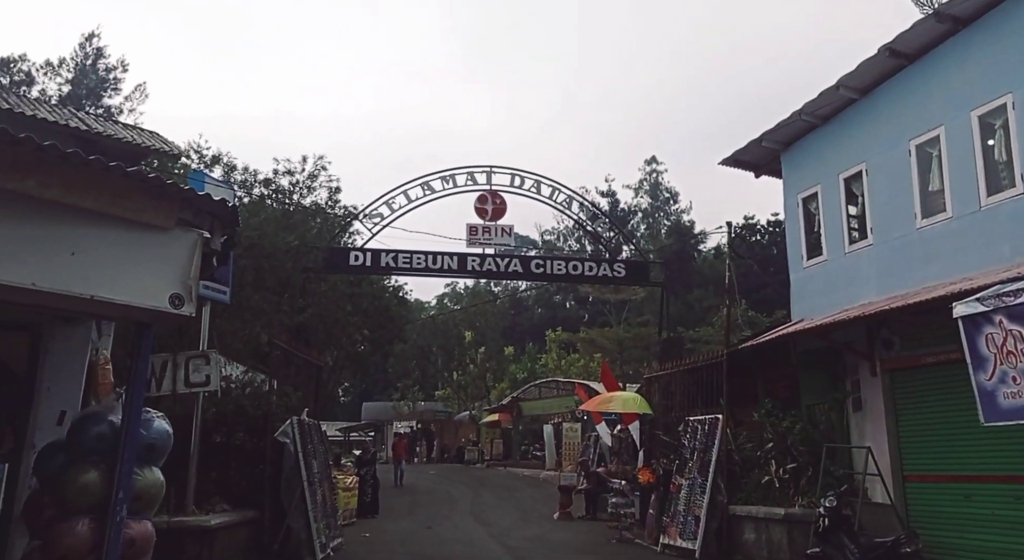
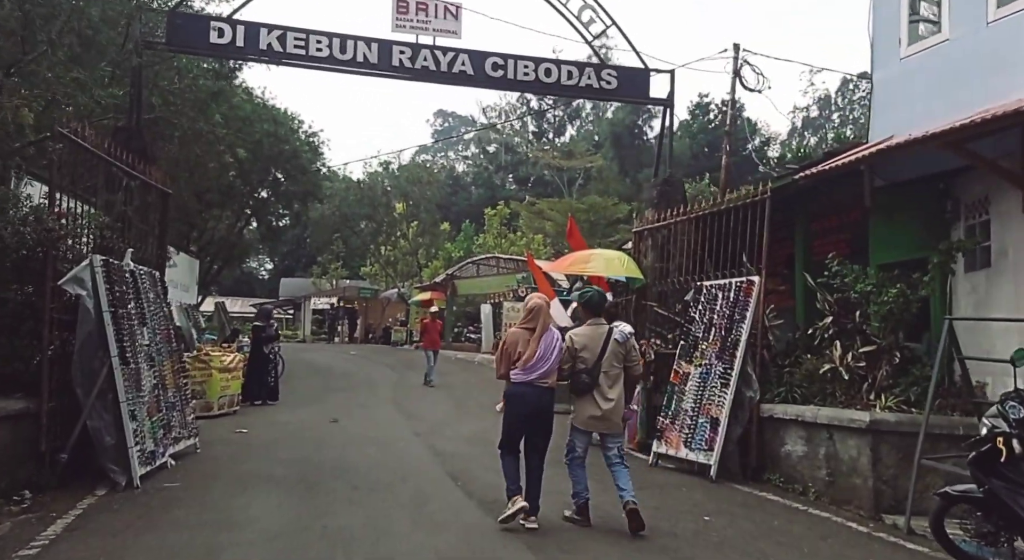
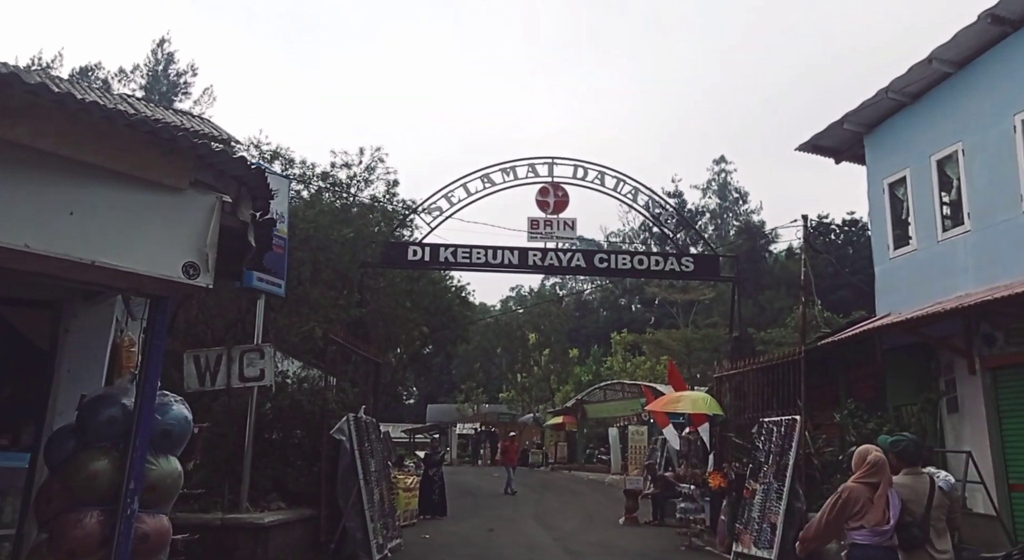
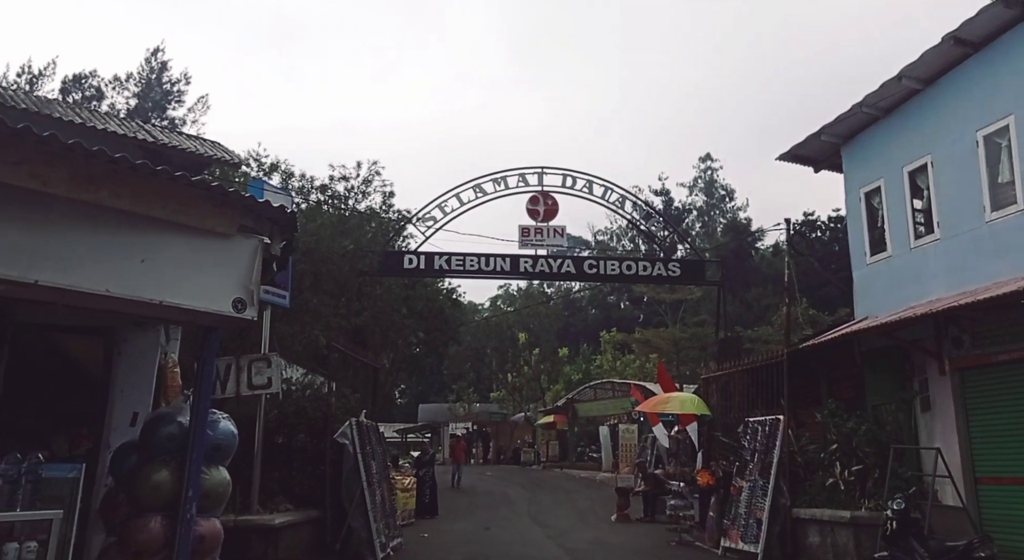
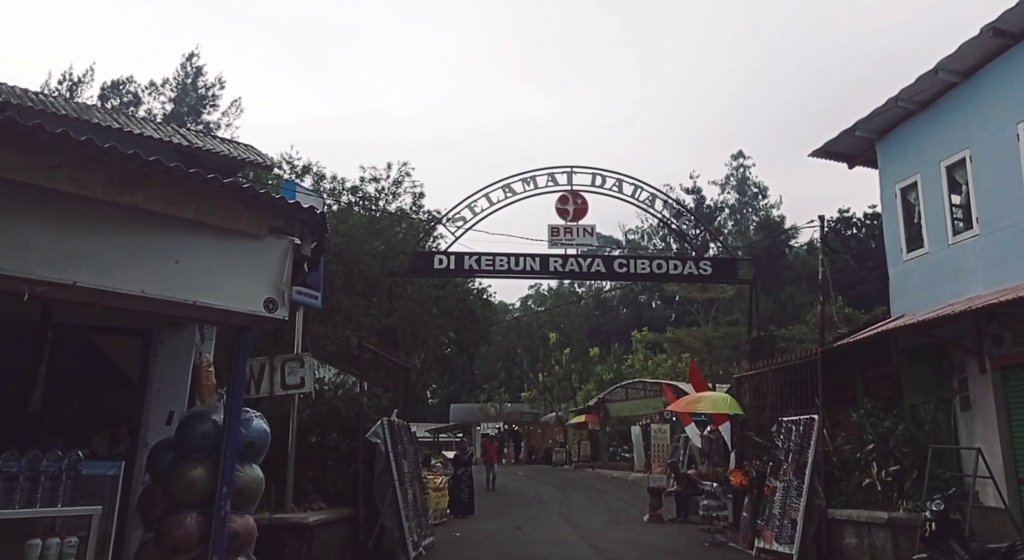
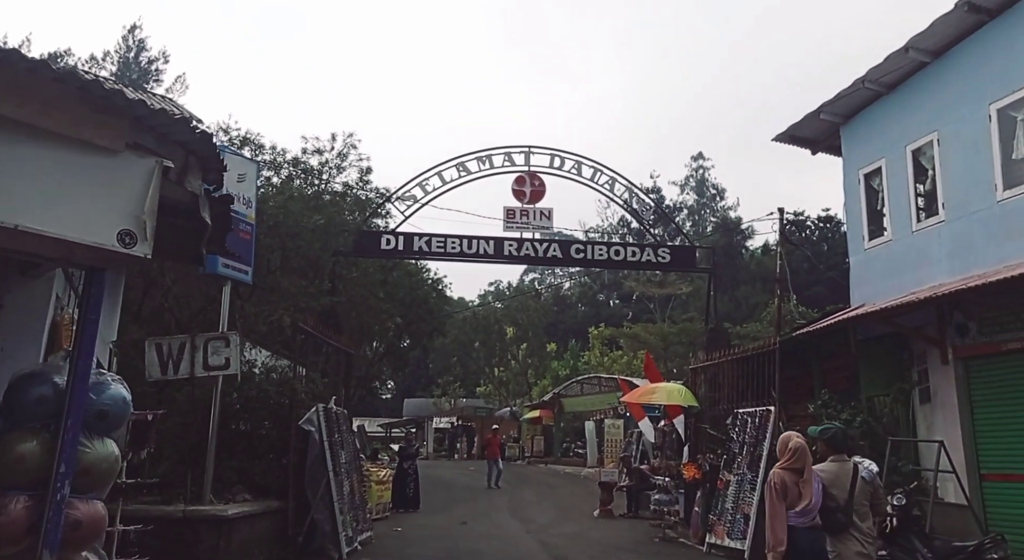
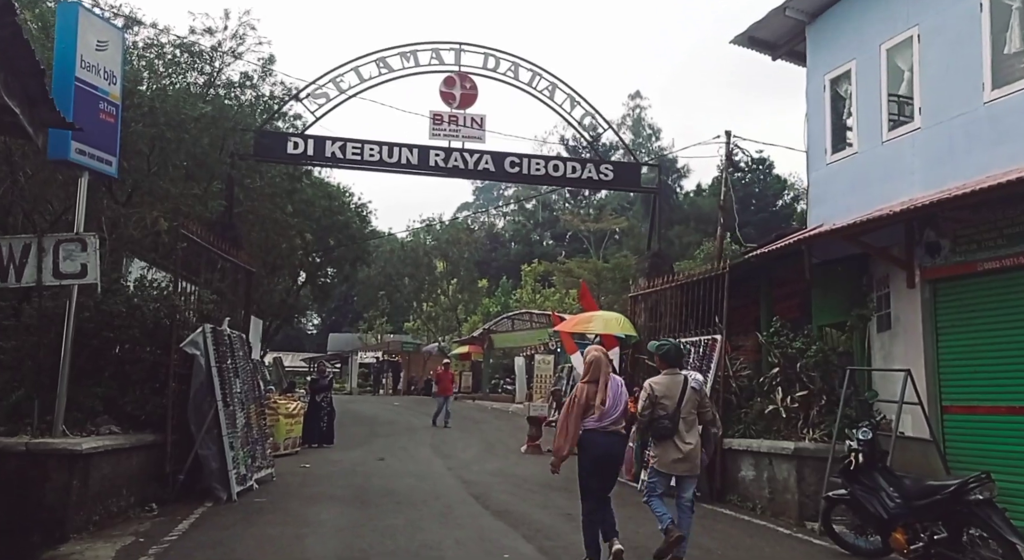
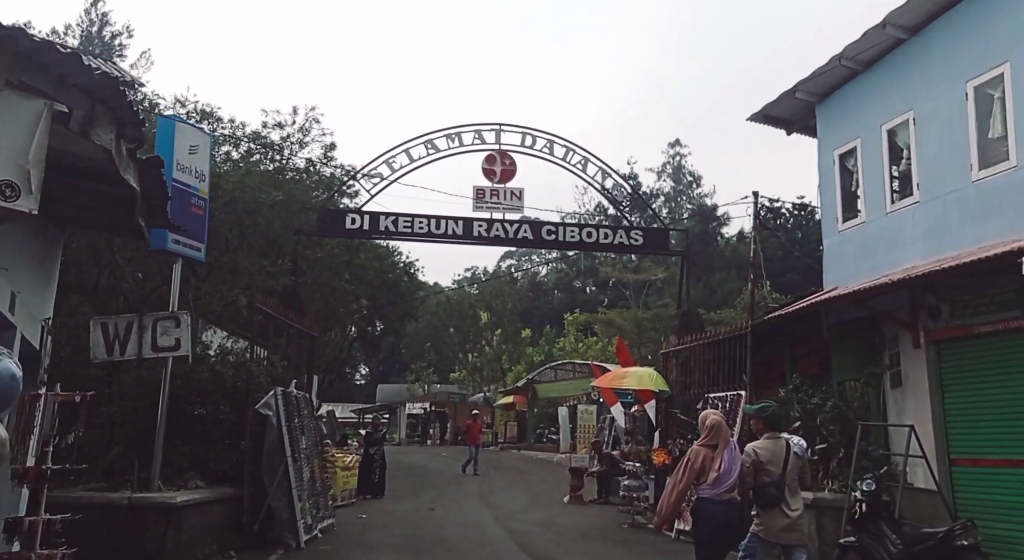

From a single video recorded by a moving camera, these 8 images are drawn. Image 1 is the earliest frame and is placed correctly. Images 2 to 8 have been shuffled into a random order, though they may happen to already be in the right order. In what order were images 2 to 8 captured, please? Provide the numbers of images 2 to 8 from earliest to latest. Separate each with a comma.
4, 5, 3, 6, 8, 7, 2
